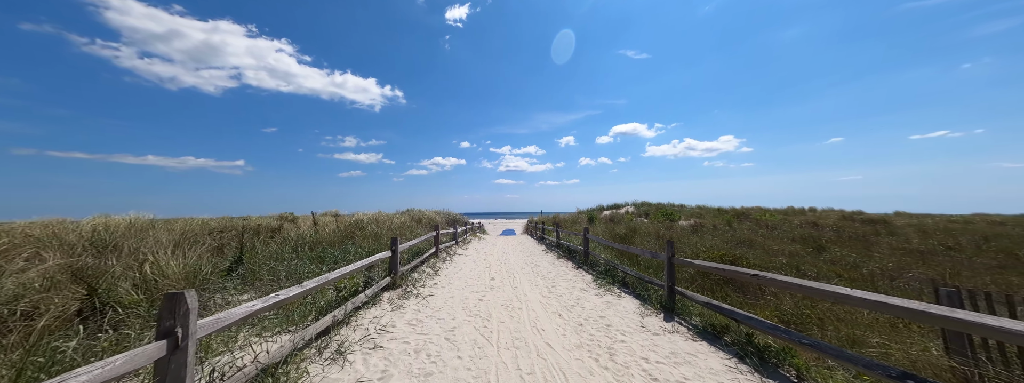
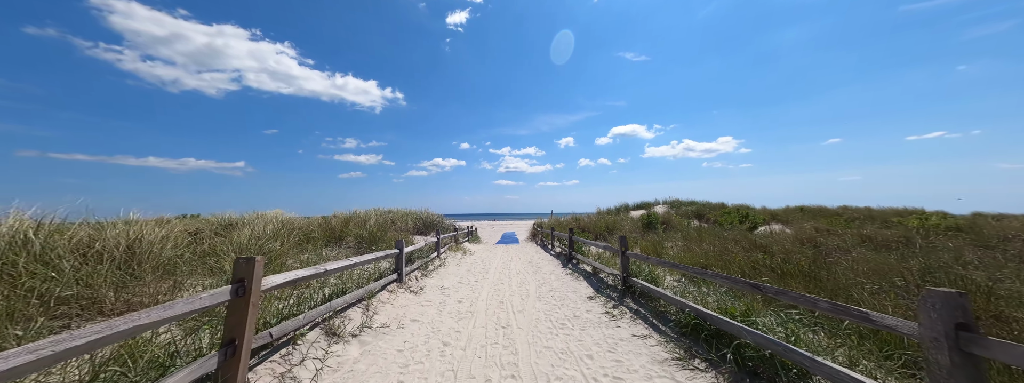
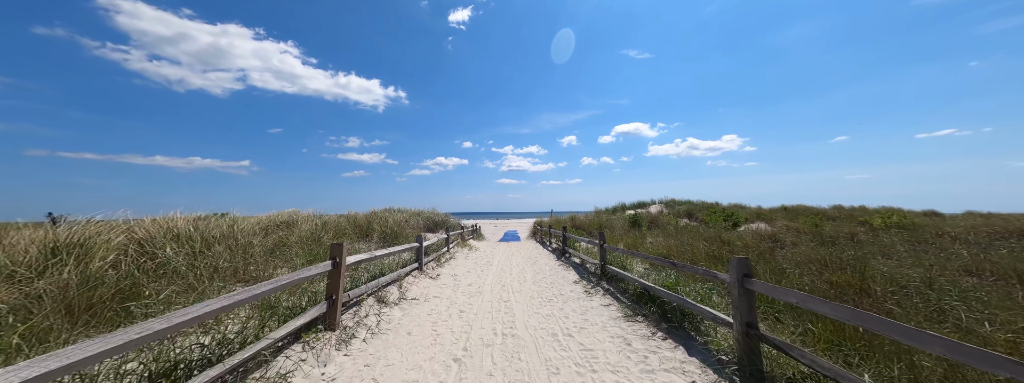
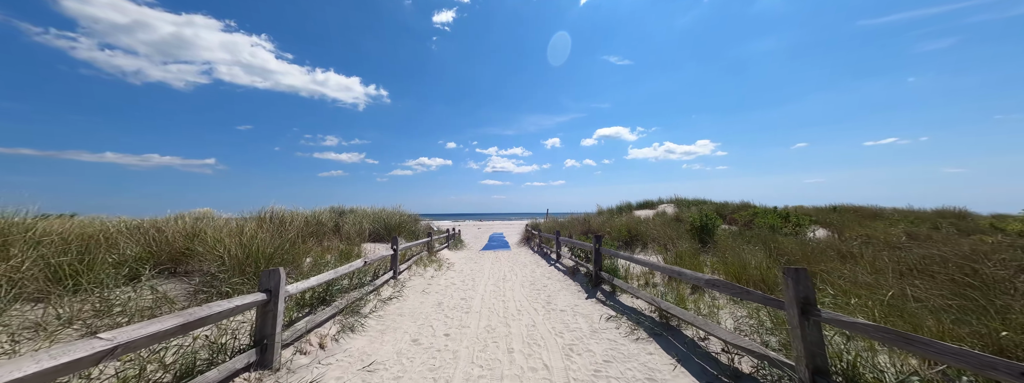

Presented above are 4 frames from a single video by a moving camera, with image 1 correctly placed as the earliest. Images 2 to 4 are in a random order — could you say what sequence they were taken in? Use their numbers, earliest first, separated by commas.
3, 2, 4
